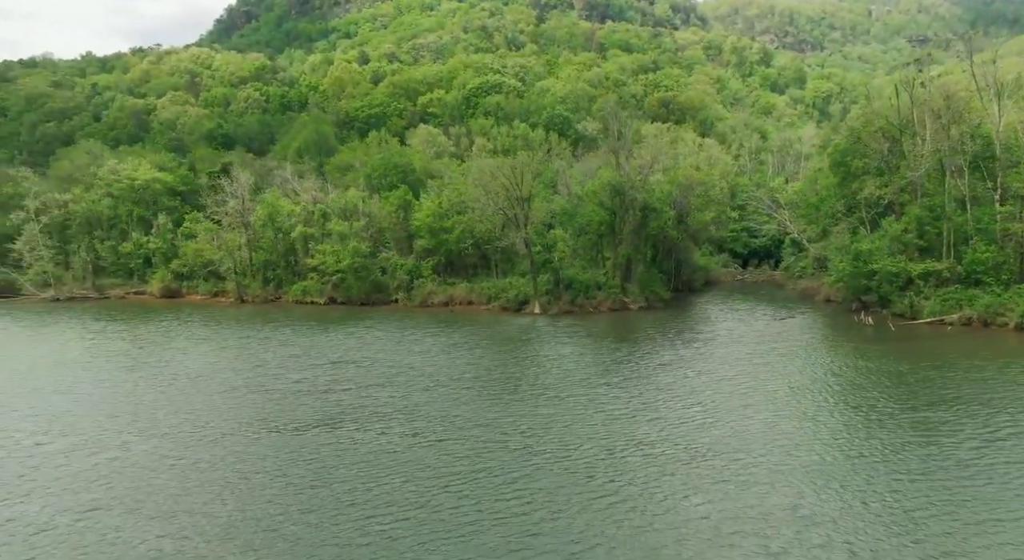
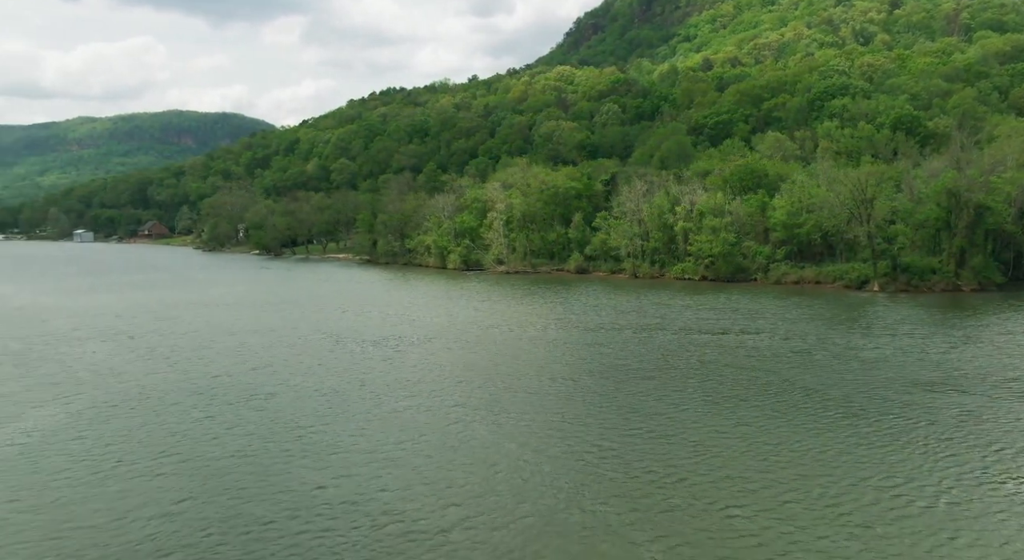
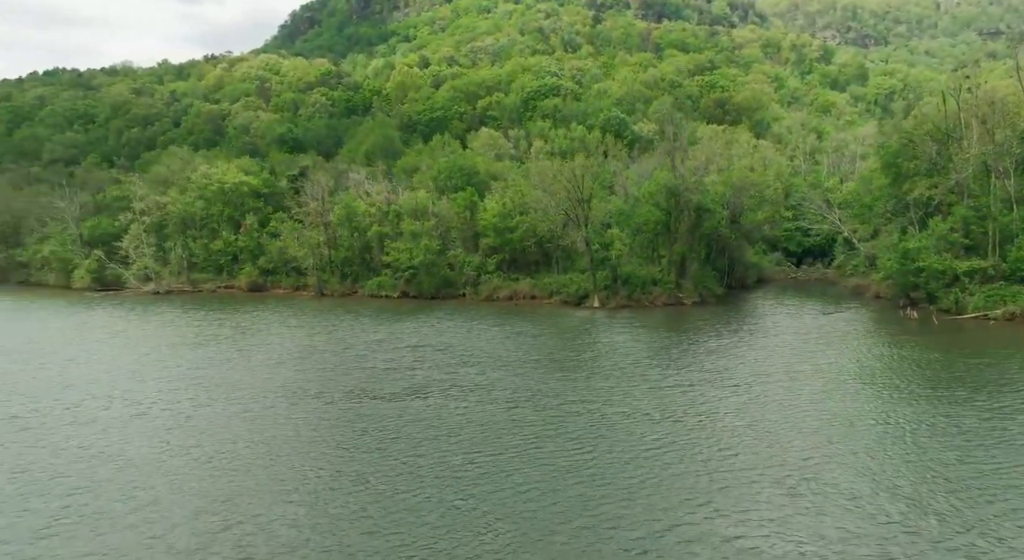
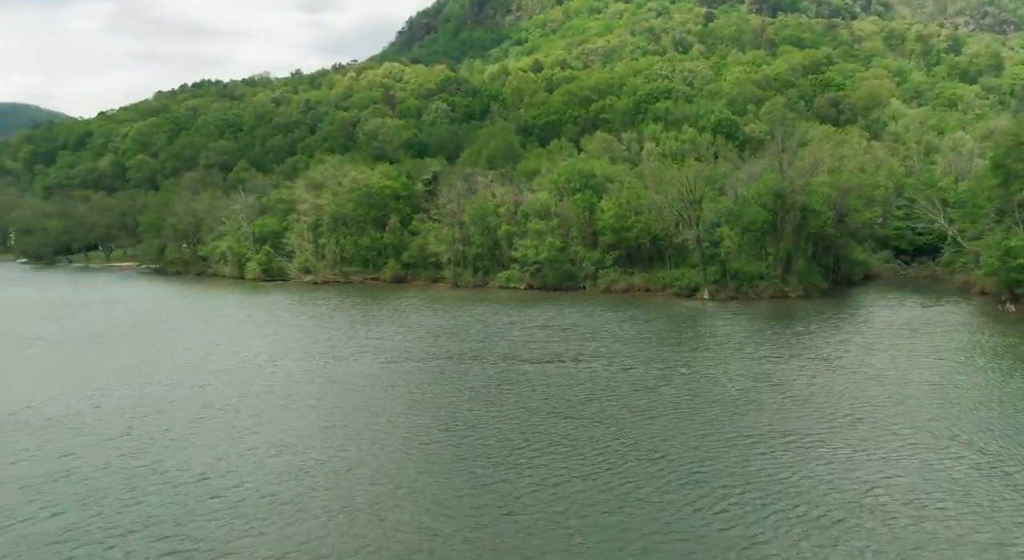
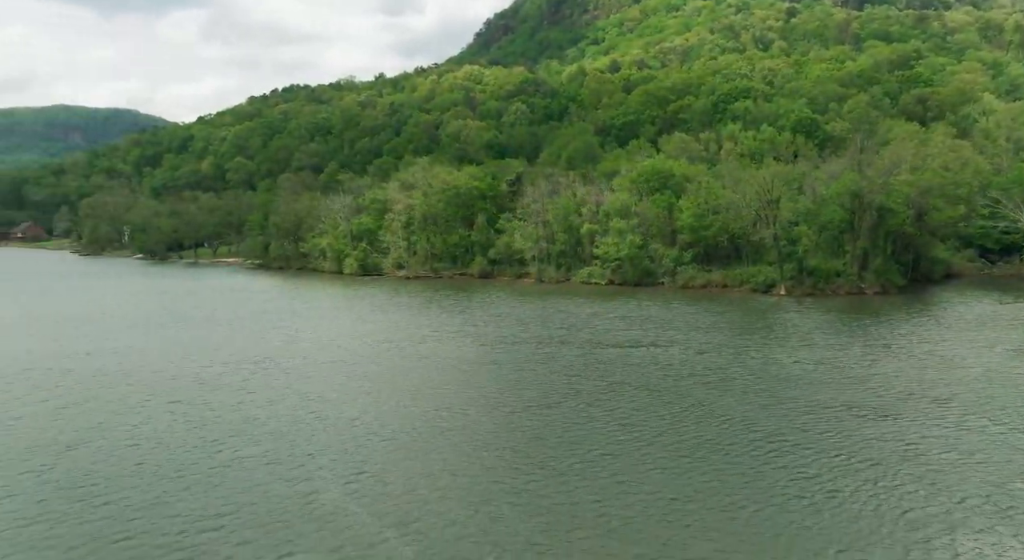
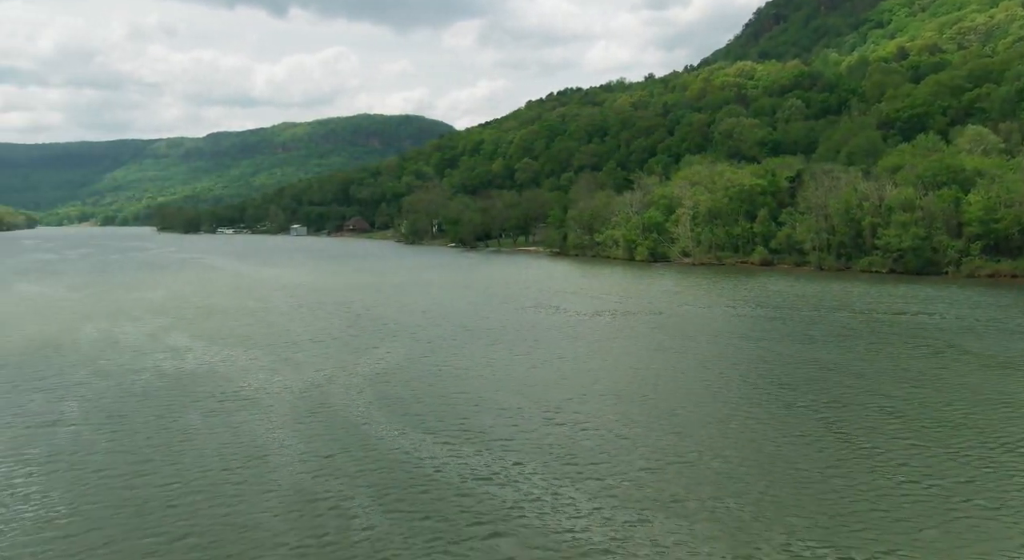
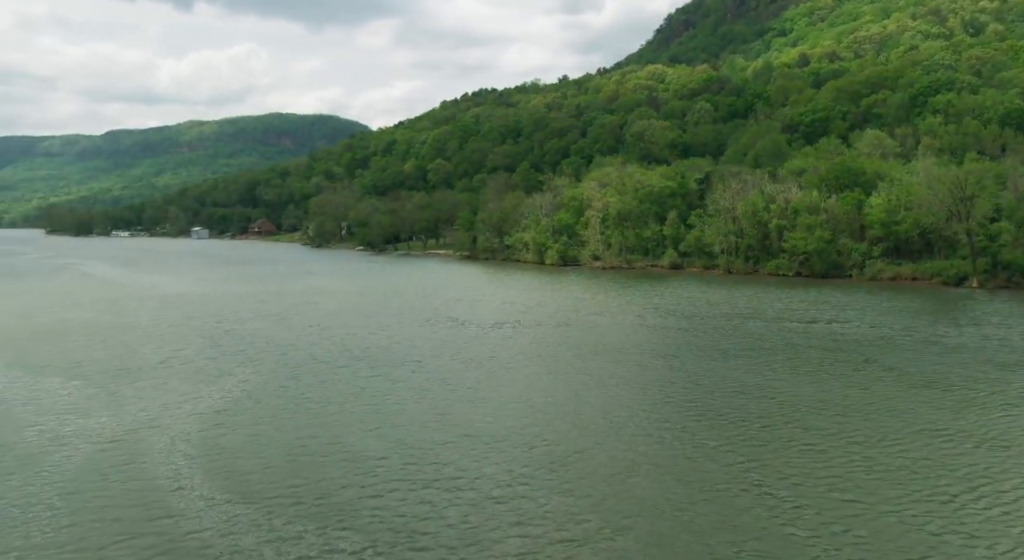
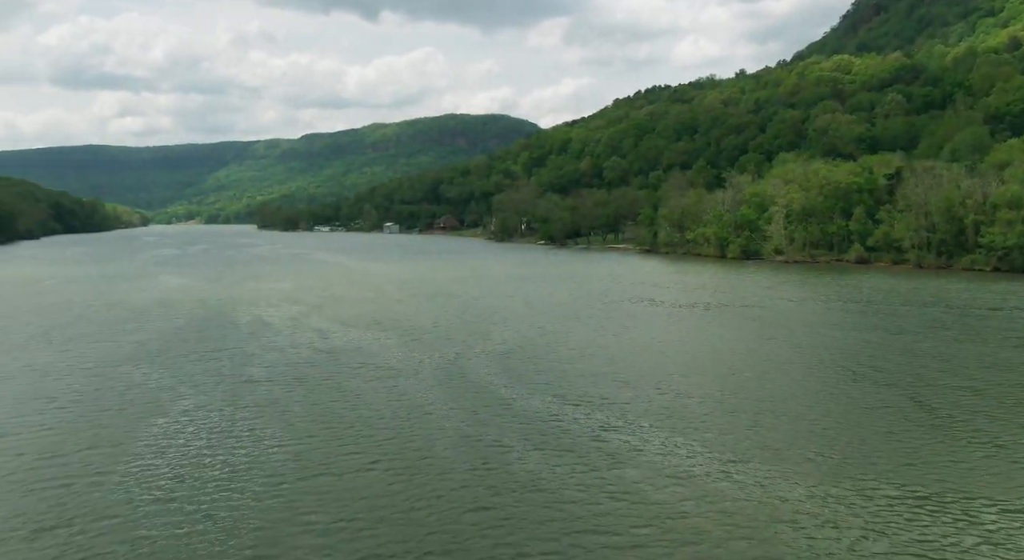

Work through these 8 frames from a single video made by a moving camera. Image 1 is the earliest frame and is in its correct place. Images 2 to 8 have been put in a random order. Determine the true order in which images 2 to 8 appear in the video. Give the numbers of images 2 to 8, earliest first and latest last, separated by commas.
3, 4, 5, 2, 7, 6, 8
